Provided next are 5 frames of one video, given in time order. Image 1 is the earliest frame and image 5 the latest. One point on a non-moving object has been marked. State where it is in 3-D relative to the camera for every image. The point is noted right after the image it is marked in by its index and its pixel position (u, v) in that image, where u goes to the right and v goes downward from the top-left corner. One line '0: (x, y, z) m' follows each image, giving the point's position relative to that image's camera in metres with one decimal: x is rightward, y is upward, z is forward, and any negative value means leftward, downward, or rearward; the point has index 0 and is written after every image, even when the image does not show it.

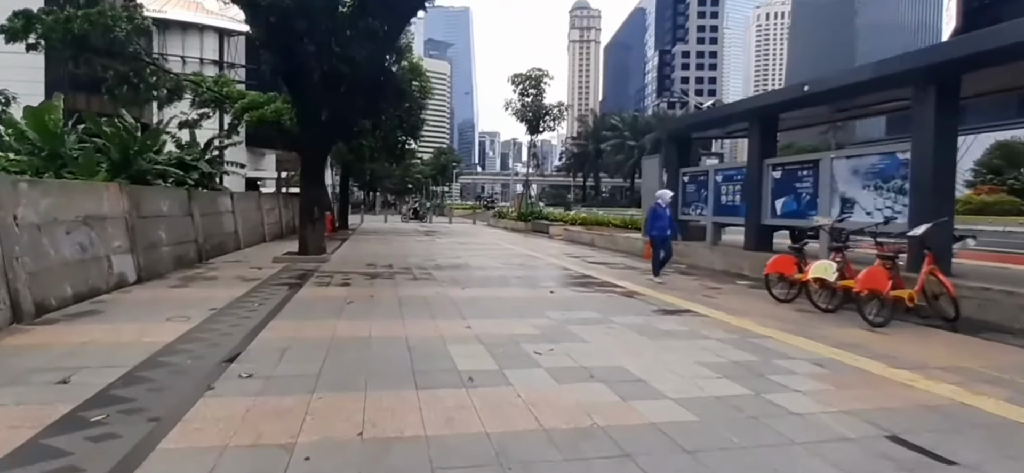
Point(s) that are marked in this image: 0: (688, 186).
0: (+8.0, +2.3, +19.7) m
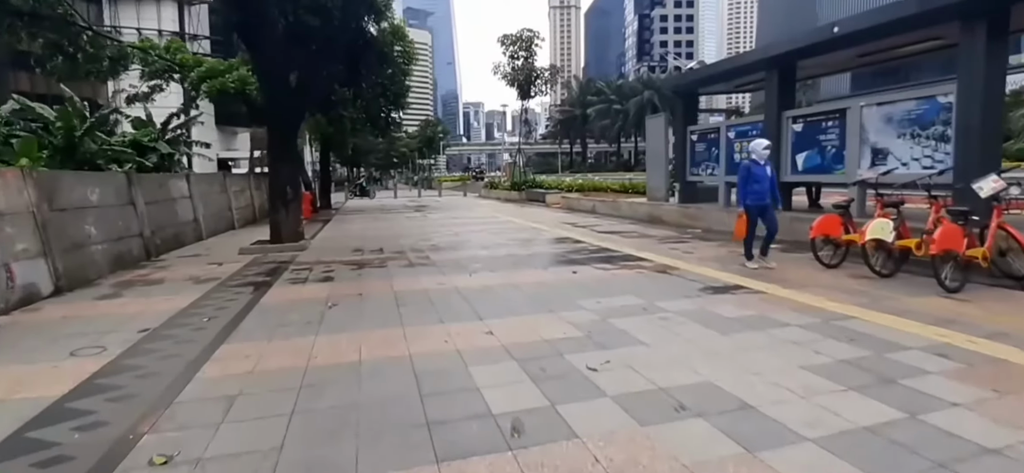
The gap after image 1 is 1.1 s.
0: (+7.9, +3.9, +17.9) m
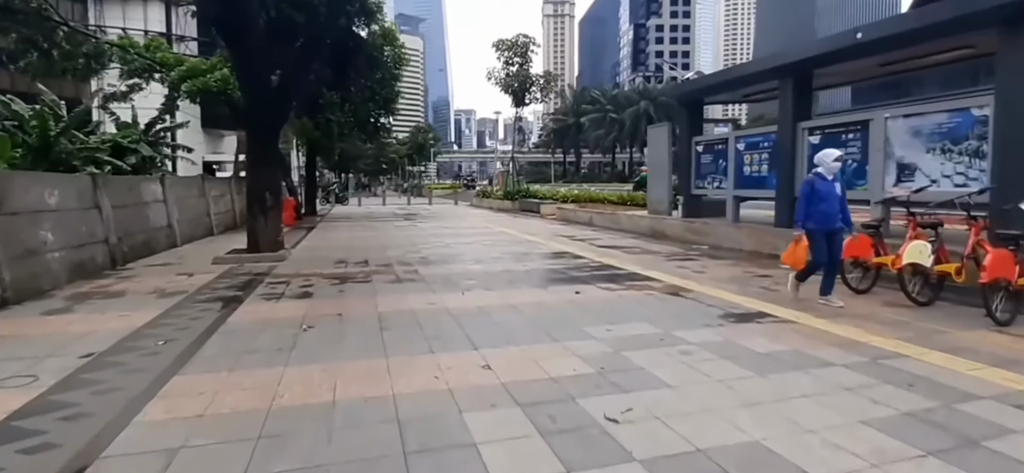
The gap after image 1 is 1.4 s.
0: (+7.7, +3.3, +17.4) m
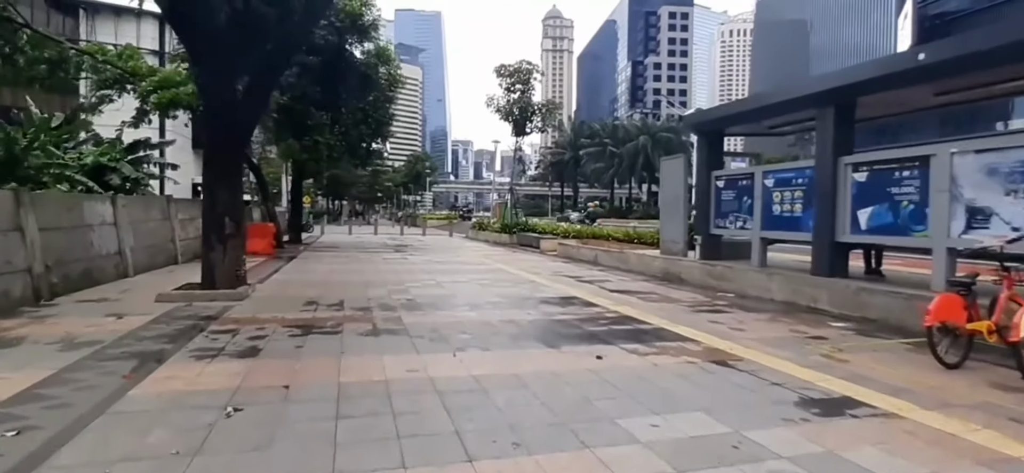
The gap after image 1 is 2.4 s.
0: (+7.8, +1.7, +16.0) m
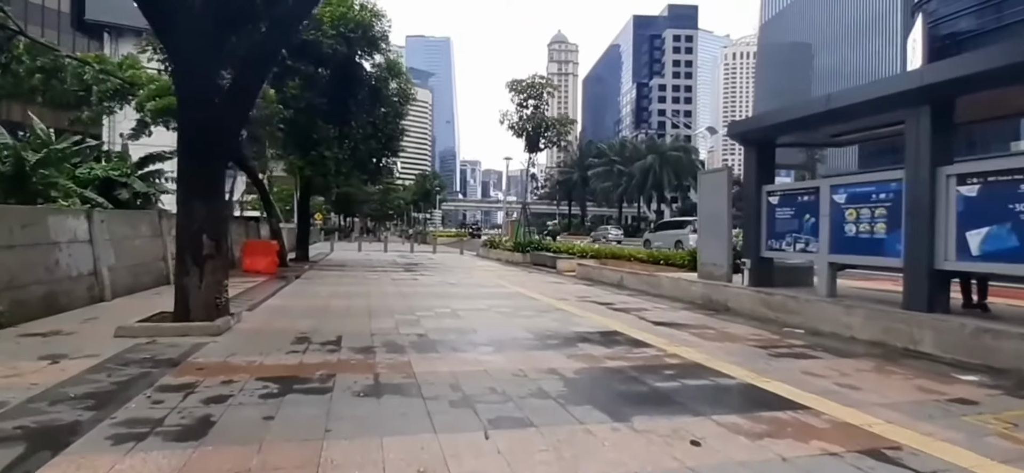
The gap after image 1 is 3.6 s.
0: (+8.6, +0.9, +13.9) m
